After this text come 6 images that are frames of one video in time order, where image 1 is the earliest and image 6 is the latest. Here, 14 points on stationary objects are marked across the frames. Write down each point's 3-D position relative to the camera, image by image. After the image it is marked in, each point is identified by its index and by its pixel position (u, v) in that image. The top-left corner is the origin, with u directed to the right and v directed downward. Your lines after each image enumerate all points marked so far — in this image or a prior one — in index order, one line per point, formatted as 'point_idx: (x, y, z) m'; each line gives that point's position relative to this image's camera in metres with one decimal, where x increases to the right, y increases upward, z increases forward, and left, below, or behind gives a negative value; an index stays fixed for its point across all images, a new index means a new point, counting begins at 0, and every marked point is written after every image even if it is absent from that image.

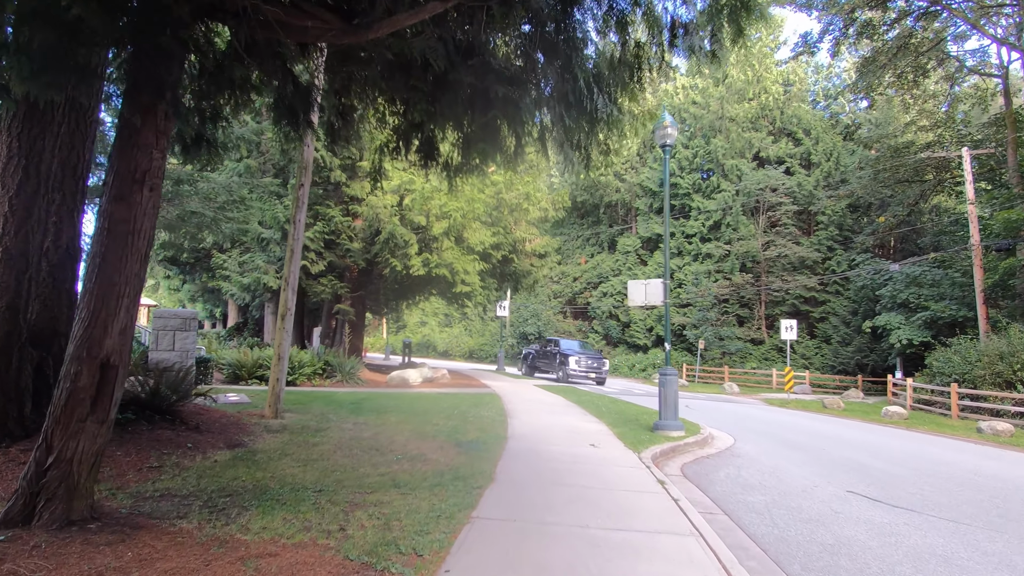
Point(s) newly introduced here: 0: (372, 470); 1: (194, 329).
0: (-1.4, -1.9, +6.5) m
1: (-4.7, -0.6, +9.3) m
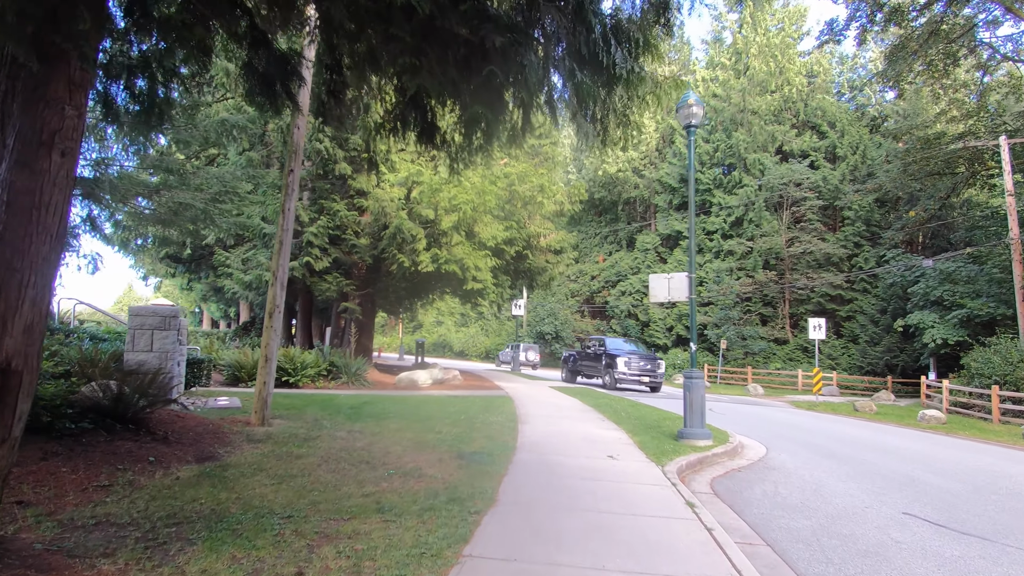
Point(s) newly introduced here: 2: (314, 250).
0: (-1.4, -1.8, +5.6) m
1: (-4.6, -0.6, +8.6) m
2: (-5.1, +1.0, +16.2) m
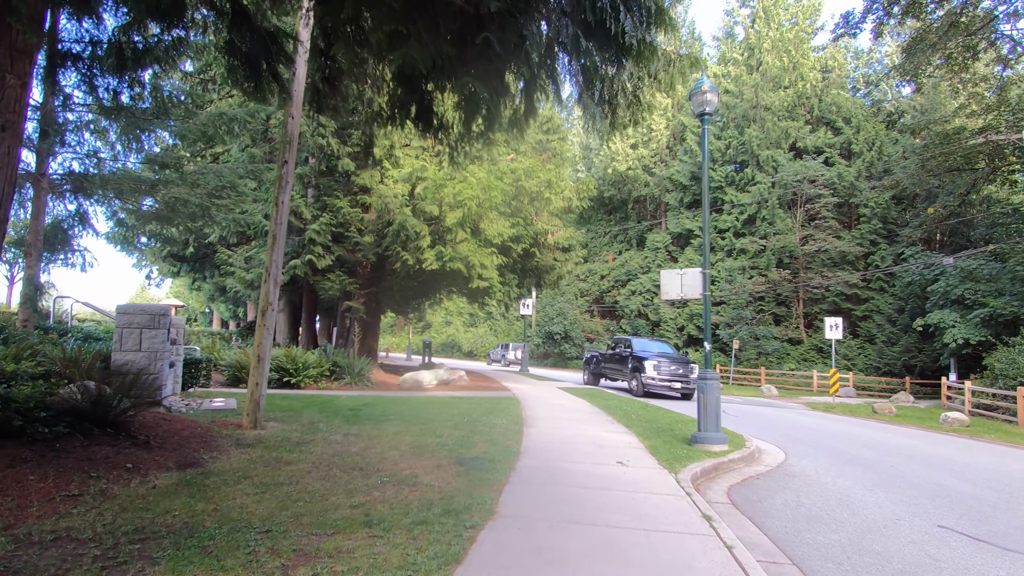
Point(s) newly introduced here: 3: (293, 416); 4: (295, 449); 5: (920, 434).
0: (-1.4, -1.7, +5.2) m
1: (-4.5, -0.5, +8.2) m
2: (-4.9, +1.0, +15.8) m
3: (-3.2, -1.9, +9.1) m
4: (-2.4, -1.8, +7.0) m
5: (+8.7, -3.1, +13.5) m
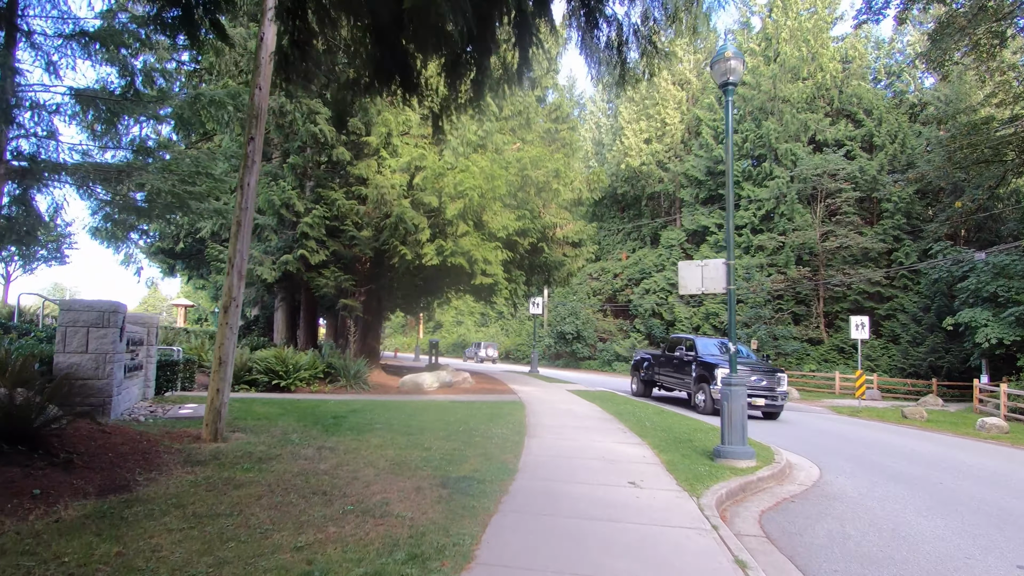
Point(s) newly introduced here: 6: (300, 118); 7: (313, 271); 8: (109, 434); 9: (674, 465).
0: (-1.5, -1.7, +4.2) m
1: (-4.6, -0.5, +7.3) m
2: (-4.8, +1.1, +14.9) m
3: (-3.2, -1.8, +8.2) m
4: (-2.5, -1.7, +6.1) m
5: (+8.8, -3.0, +12.3) m
6: (-4.9, +4.0, +14.6) m
7: (-5.0, +0.4, +15.9) m
8: (-4.0, -1.4, +6.2) m
9: (+1.9, -2.1, +7.3) m
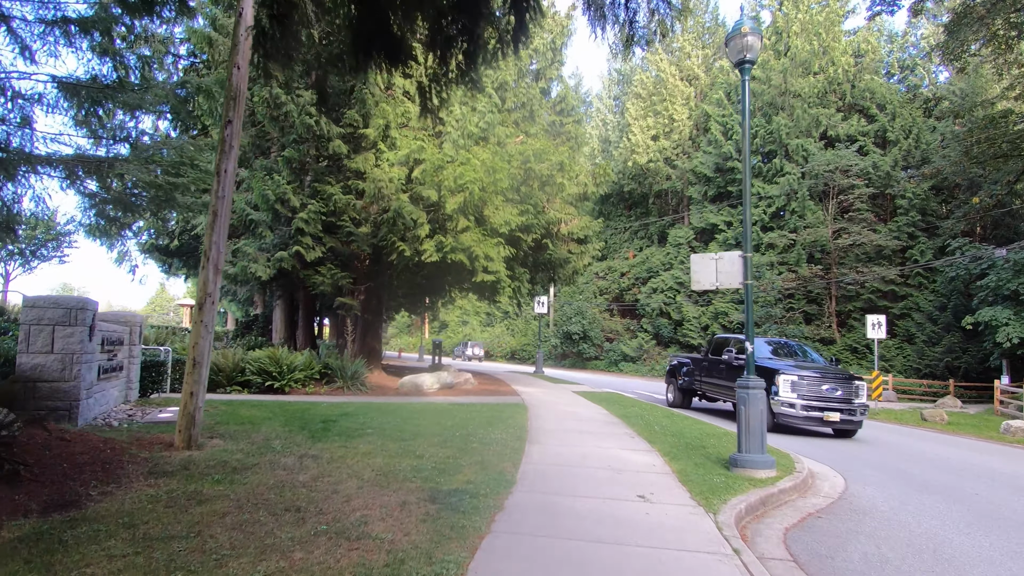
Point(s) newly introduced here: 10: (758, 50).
0: (-1.5, -1.6, +3.7) m
1: (-4.6, -0.4, +6.8) m
2: (-4.7, +1.1, +14.4) m
3: (-3.2, -1.7, +7.7) m
4: (-2.5, -1.7, +5.5) m
5: (+8.9, -3.0, +11.7) m
6: (-4.9, +4.0, +14.1) m
7: (-5.0, +0.5, +15.4) m
8: (-4.0, -1.4, +5.7) m
9: (+1.9, -2.0, +6.8) m
10: (+2.9, +2.8, +7.4) m
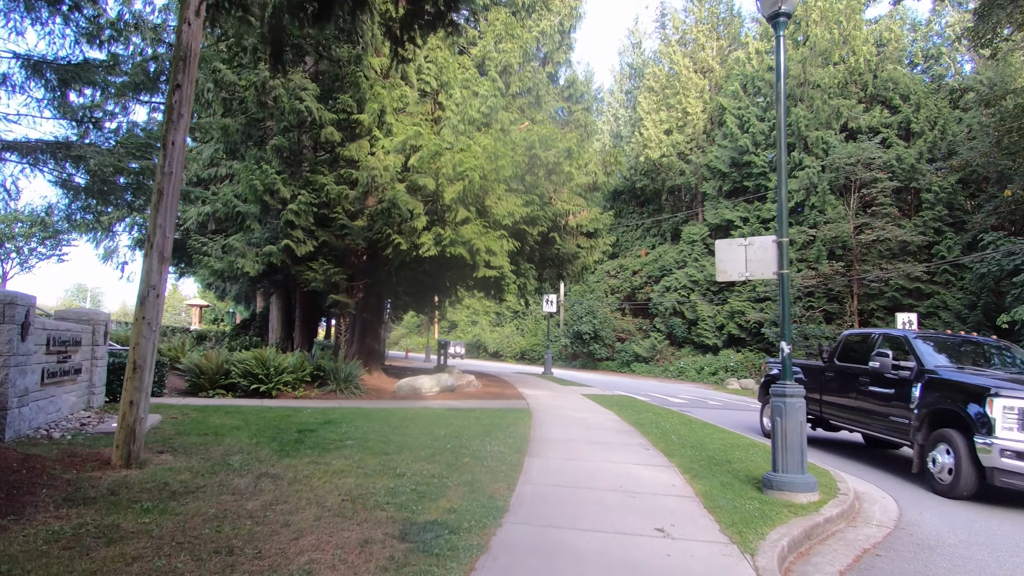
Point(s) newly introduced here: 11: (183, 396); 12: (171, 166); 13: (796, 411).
0: (-1.6, -1.5, +2.7) m
1: (-4.7, -0.3, +5.9) m
2: (-4.6, +1.2, +13.5) m
3: (-3.2, -1.7, +6.7) m
4: (-2.6, -1.6, +4.6) m
5: (+8.9, -2.9, +10.5) m
6: (-4.8, +4.1, +13.2) m
7: (-4.9, +0.5, +14.5) m
8: (-4.1, -1.3, +4.8) m
9: (+1.8, -1.9, +5.7) m
10: (+2.8, +2.9, +6.3) m
11: (-6.3, -2.1, +12.1) m
12: (-3.1, +1.1, +5.8) m
13: (+2.7, -1.1, +5.9) m
